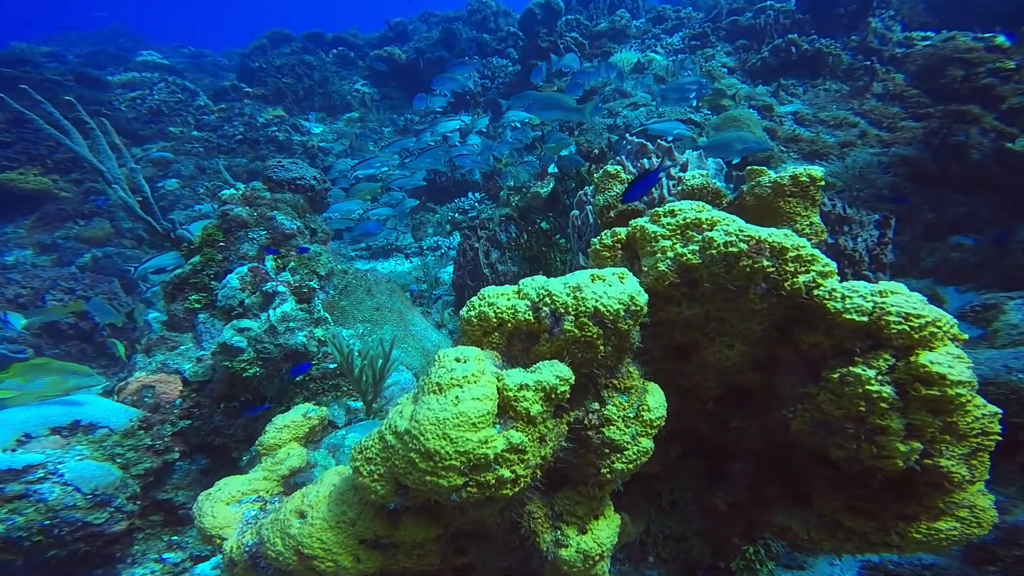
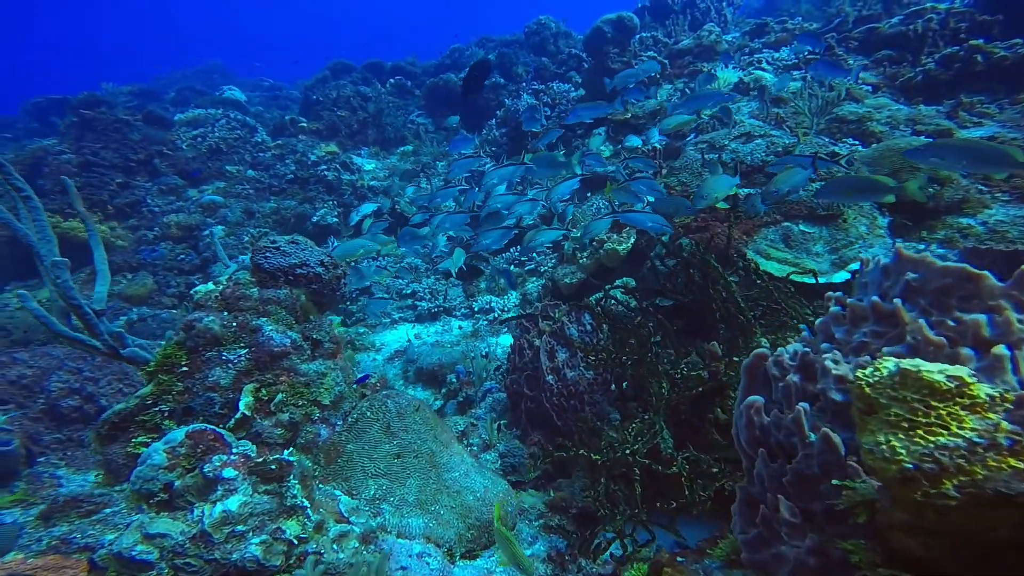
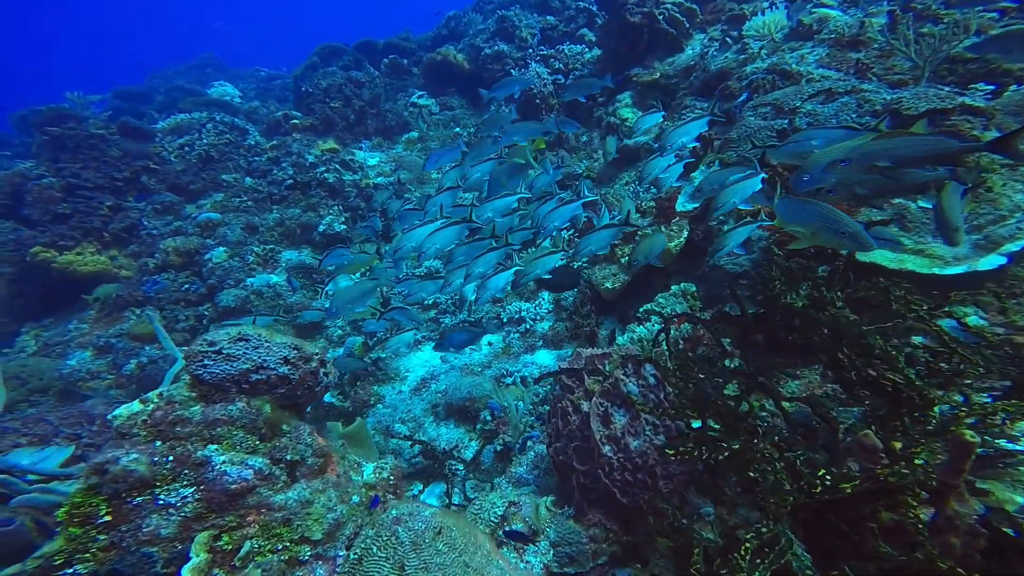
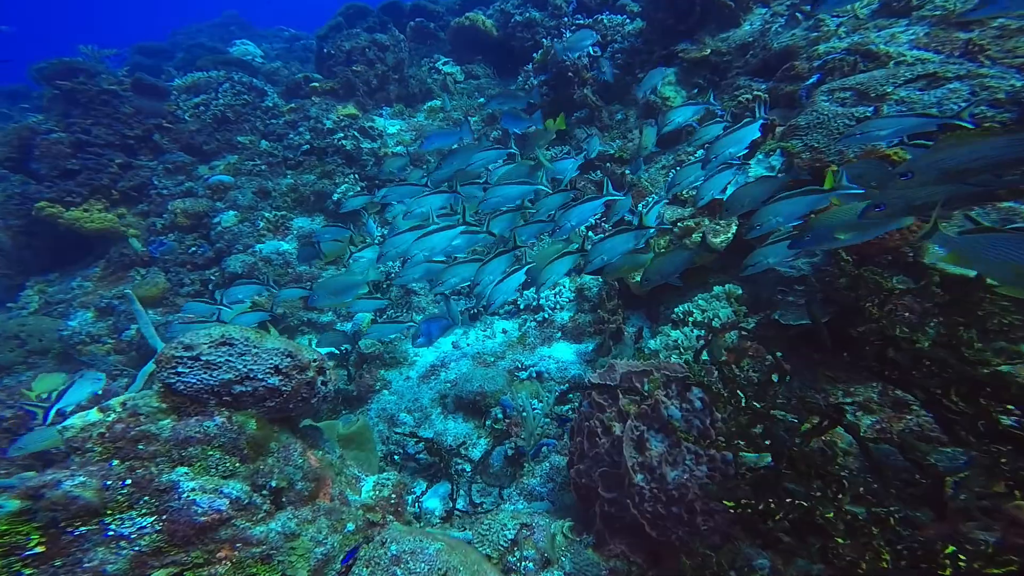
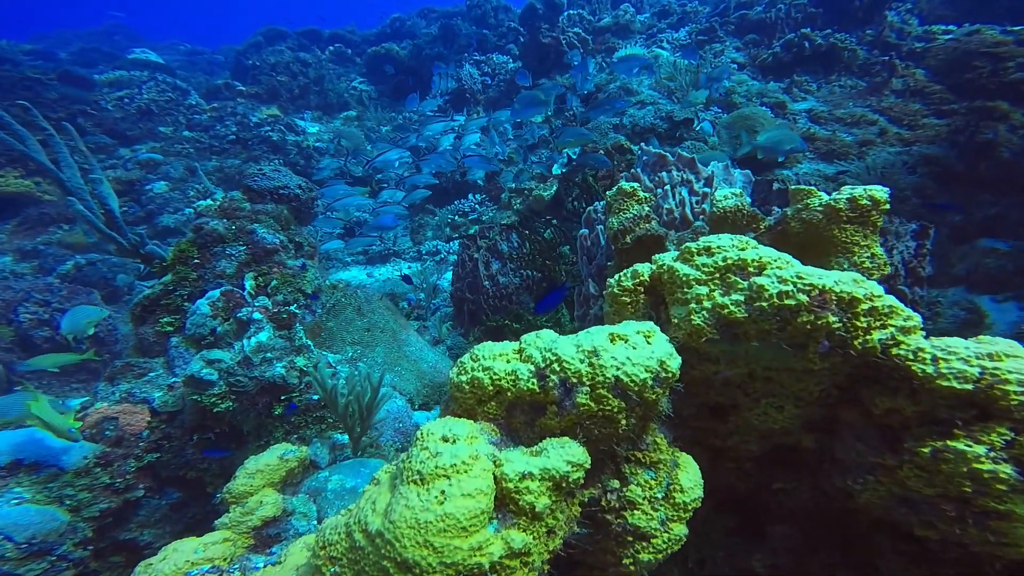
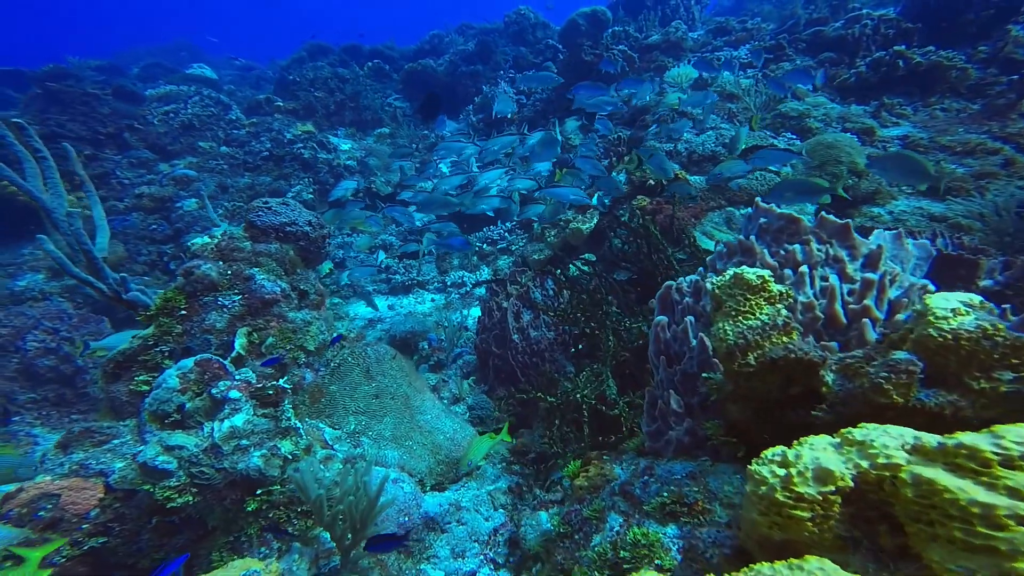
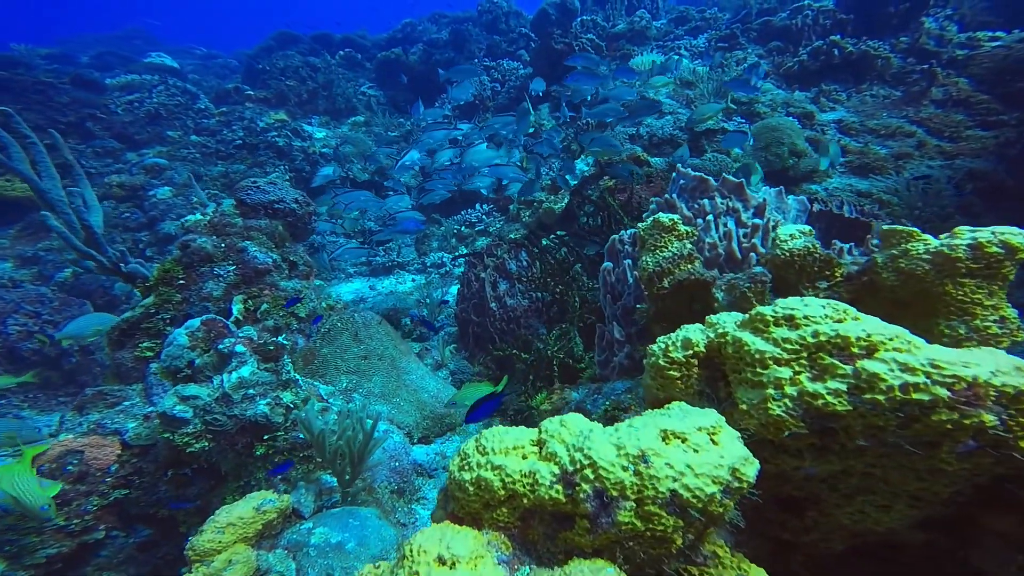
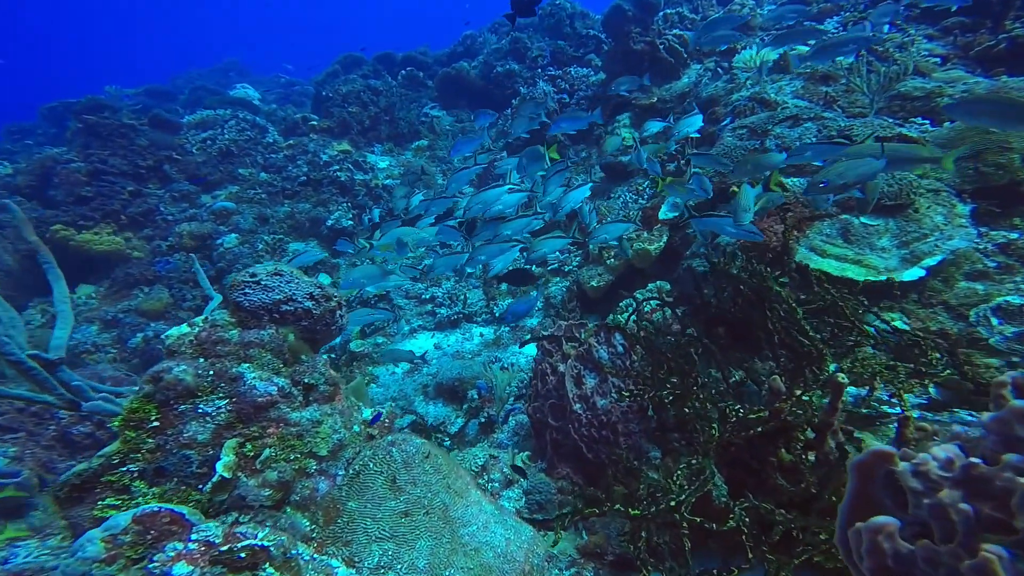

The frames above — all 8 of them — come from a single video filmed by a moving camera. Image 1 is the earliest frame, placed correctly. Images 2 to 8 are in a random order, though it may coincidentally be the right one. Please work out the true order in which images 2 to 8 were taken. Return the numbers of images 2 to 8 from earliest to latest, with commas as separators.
5, 7, 6, 2, 8, 3, 4
